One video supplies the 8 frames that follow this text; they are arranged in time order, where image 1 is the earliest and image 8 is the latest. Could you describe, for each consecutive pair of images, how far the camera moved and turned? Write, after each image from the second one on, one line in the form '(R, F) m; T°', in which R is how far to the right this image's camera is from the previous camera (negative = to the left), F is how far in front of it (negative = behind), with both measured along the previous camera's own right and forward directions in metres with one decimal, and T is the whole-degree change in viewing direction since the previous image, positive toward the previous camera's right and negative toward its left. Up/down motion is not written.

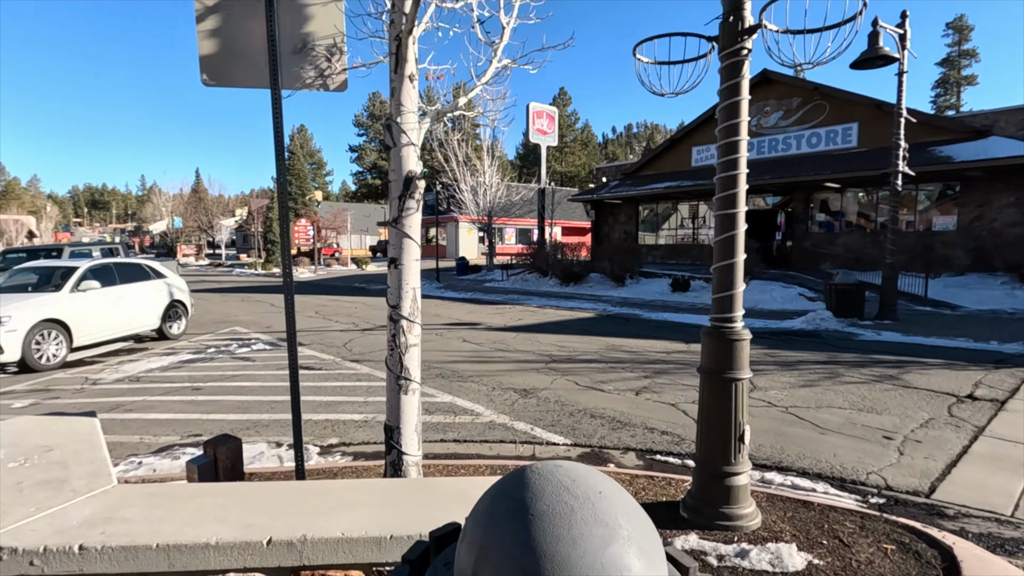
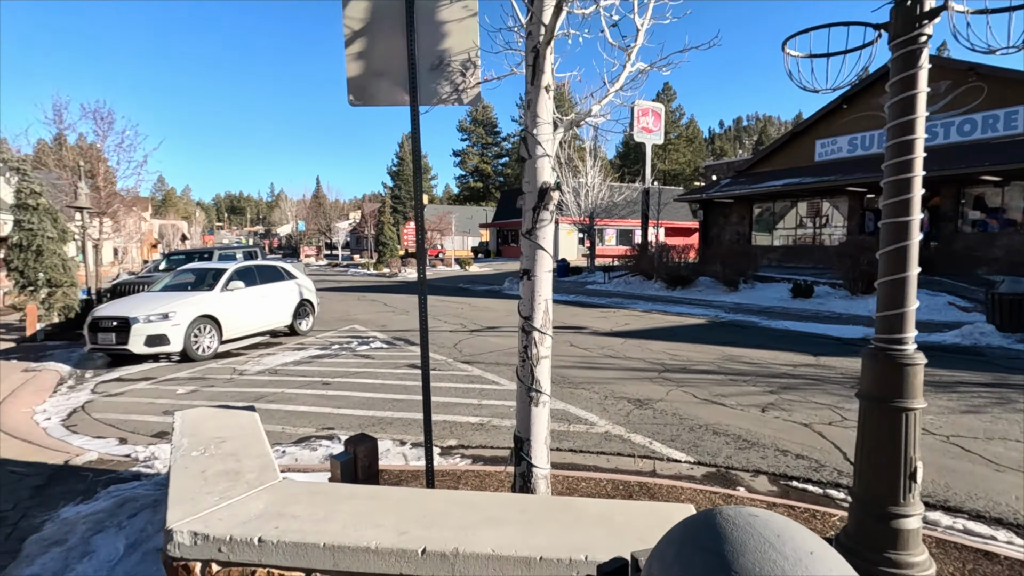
(-0.2, 0.0) m; -10°
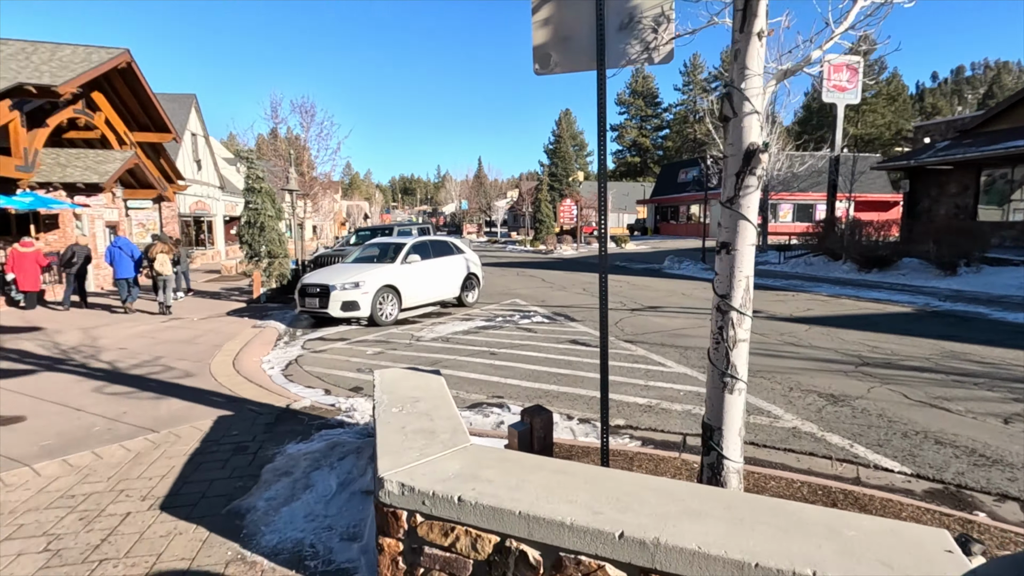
(-0.2, +0.1) m; -16°
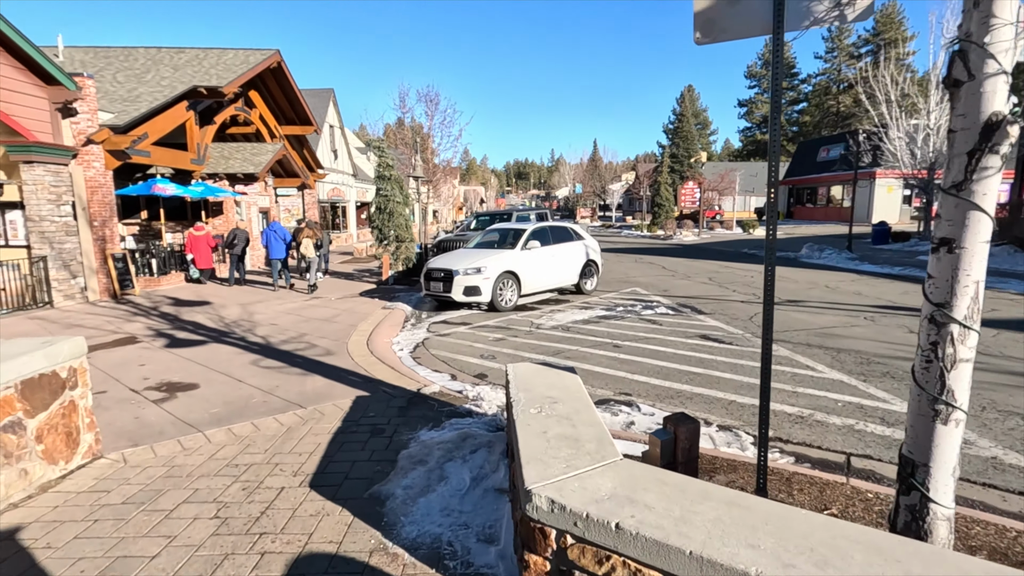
(-0.2, +0.2) m; -12°
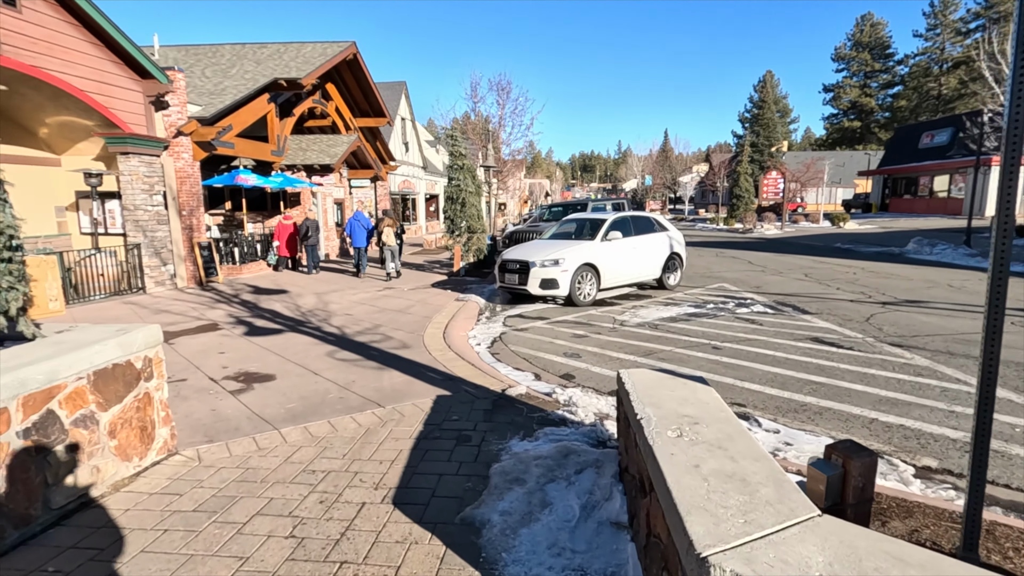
(-0.3, +0.6) m; -7°
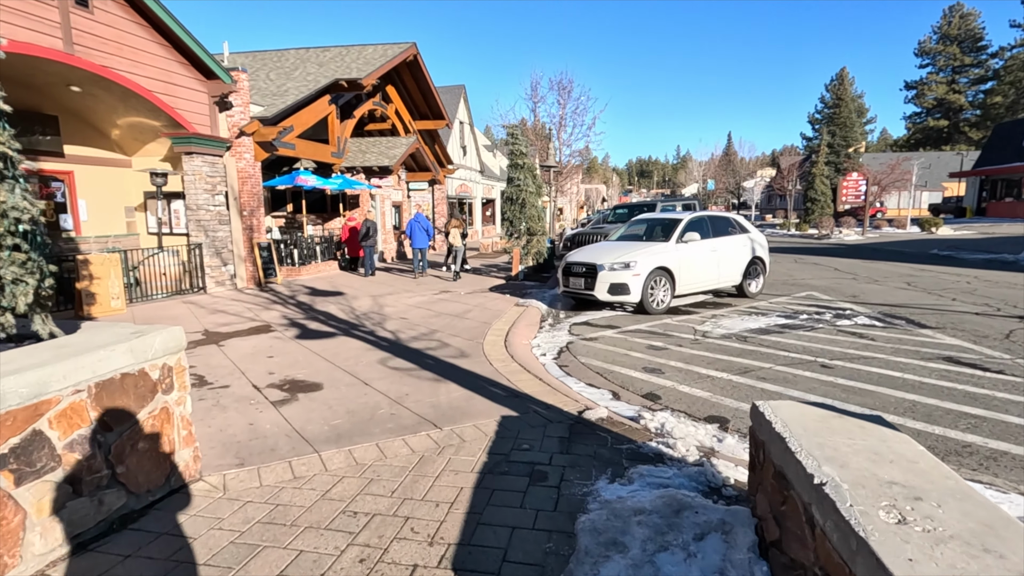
(-0.2, +0.8) m; -6°
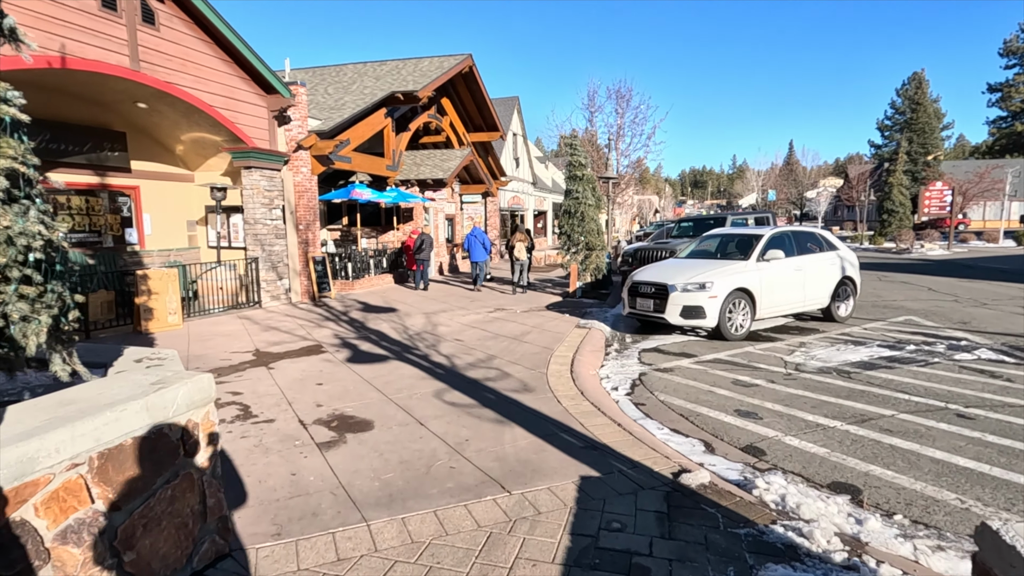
(-0.2, +0.6) m; -5°
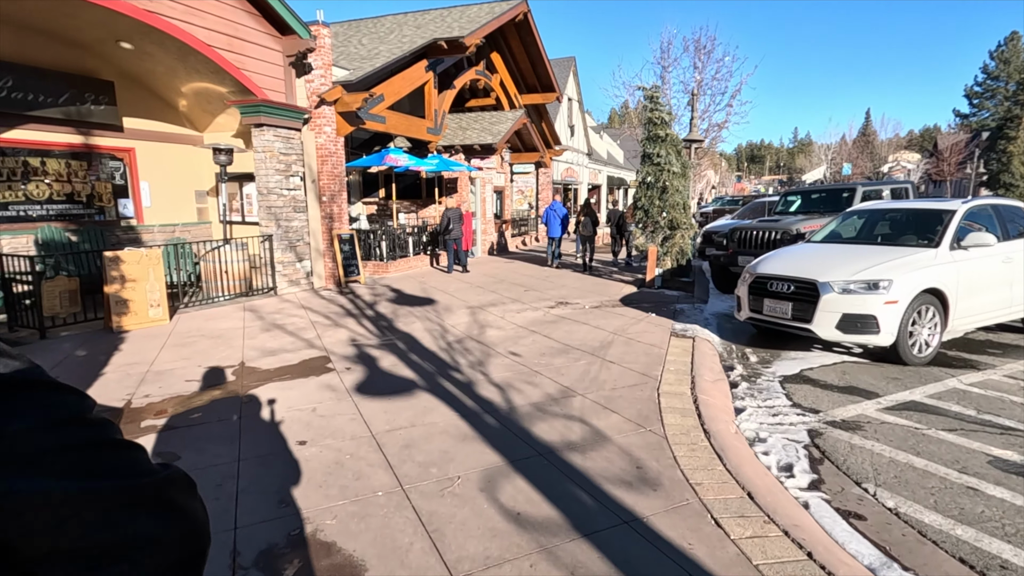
(-0.4, +2.5) m; -5°
